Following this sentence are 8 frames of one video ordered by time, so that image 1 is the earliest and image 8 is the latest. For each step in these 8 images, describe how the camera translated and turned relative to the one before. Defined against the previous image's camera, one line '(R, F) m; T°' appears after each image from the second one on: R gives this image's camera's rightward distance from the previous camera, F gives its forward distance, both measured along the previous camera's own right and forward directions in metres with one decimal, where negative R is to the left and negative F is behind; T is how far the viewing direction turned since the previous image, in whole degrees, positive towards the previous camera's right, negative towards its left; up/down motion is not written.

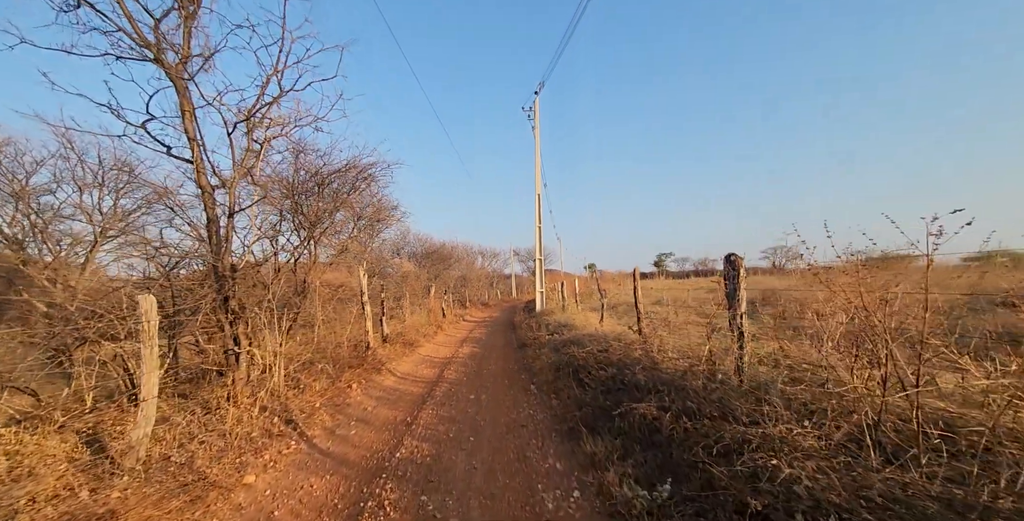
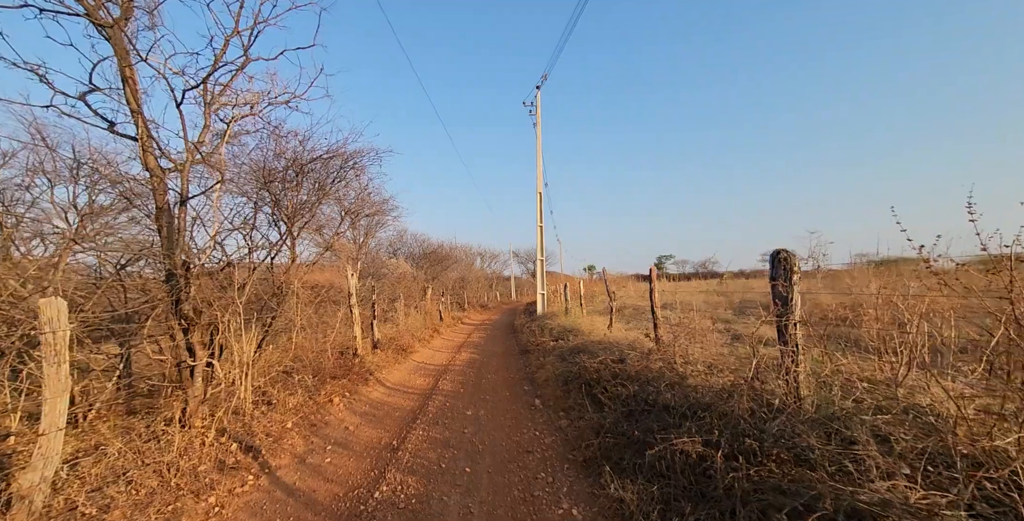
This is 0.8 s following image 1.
(-0.1, +0.8) m; 0°
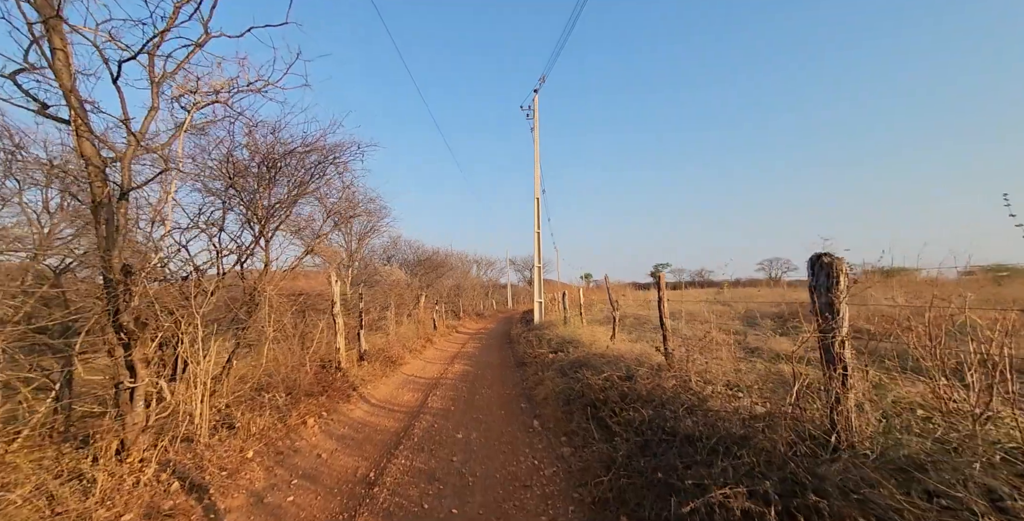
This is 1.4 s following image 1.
(0.0, +0.6) m; 0°
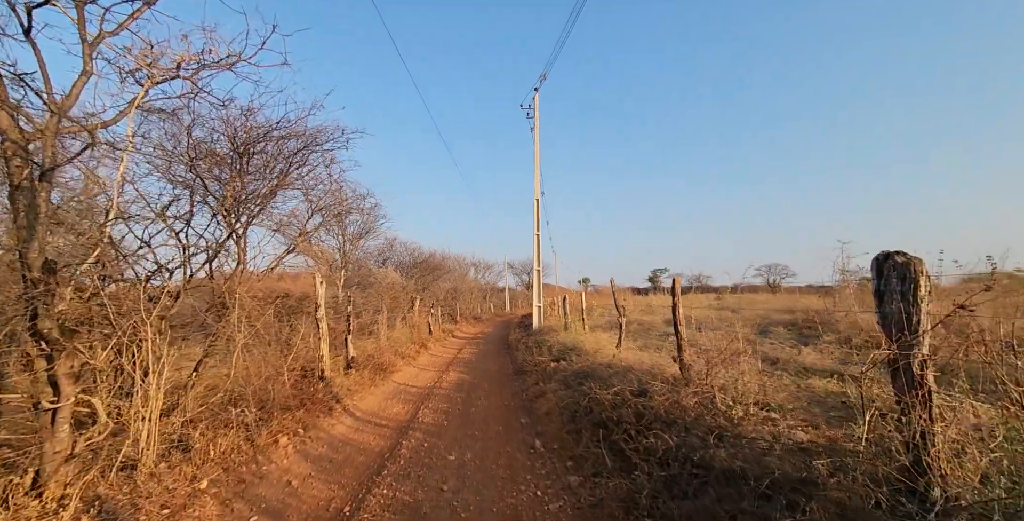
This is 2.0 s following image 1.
(0.0, +0.6) m; 0°
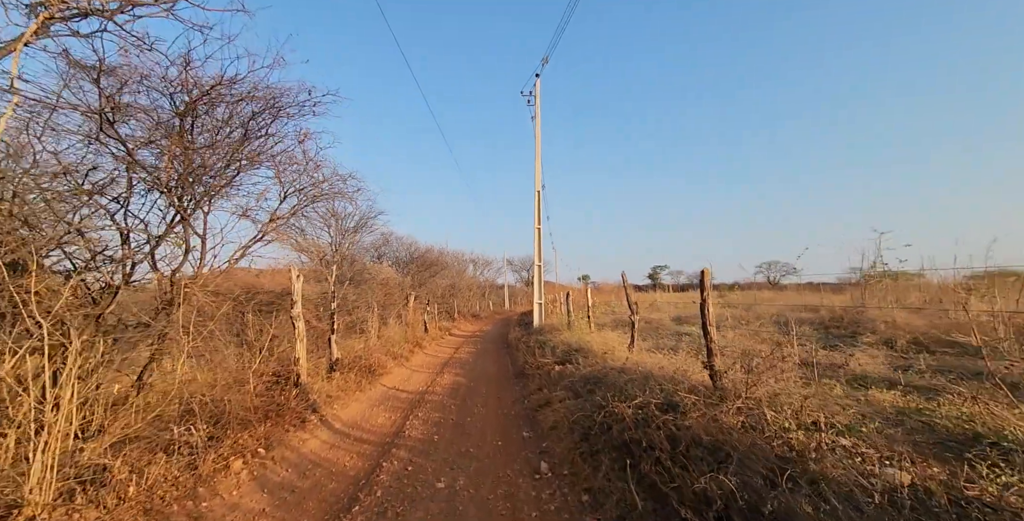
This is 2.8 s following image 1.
(0.0, +0.9) m; 0°
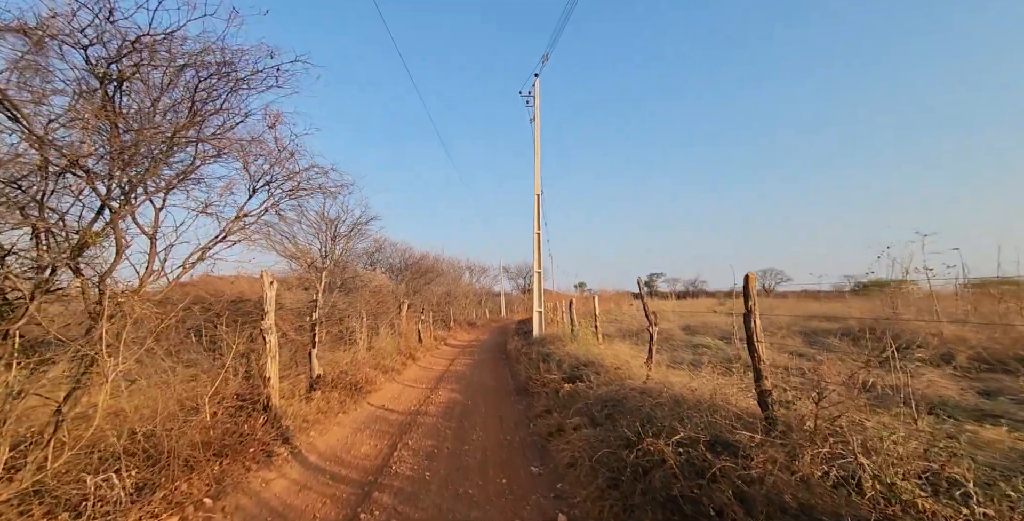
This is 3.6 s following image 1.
(-0.1, +0.8) m; +1°
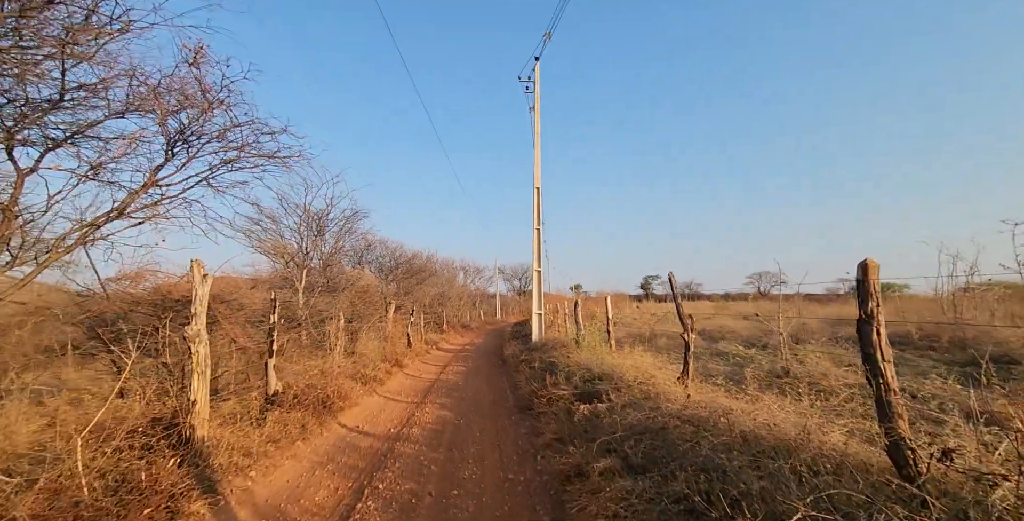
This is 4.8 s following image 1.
(-0.1, +1.3) m; +1°
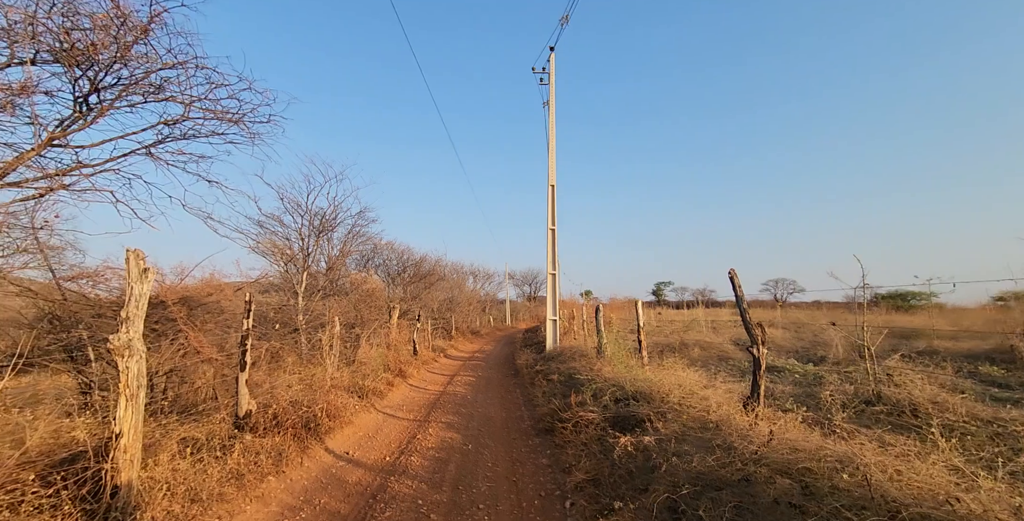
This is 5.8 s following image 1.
(-0.1, +1.1) m; -1°
